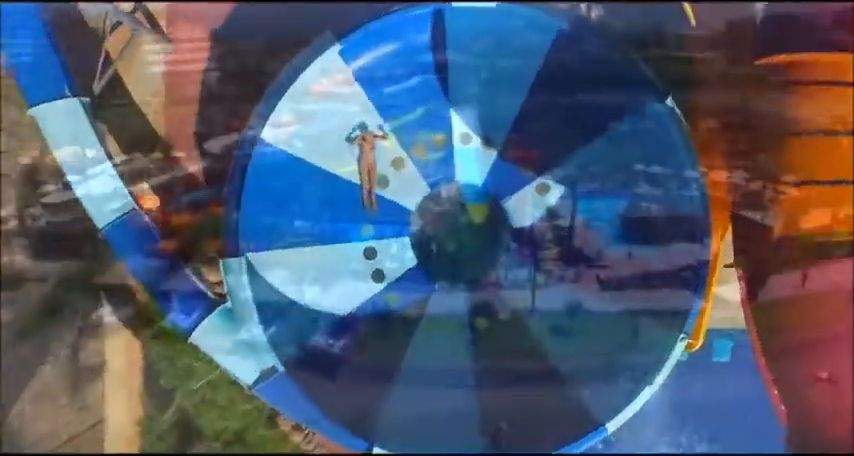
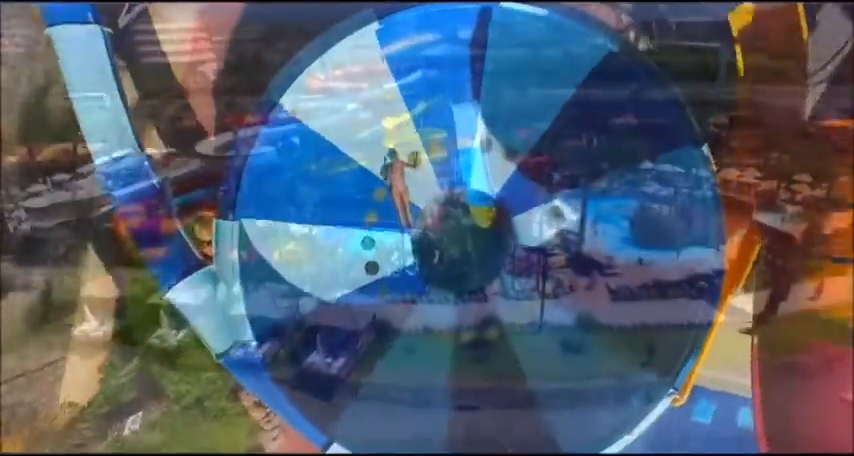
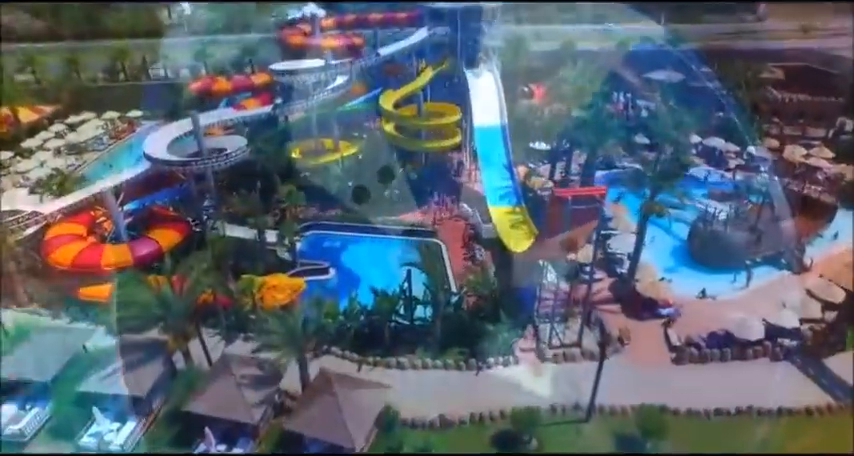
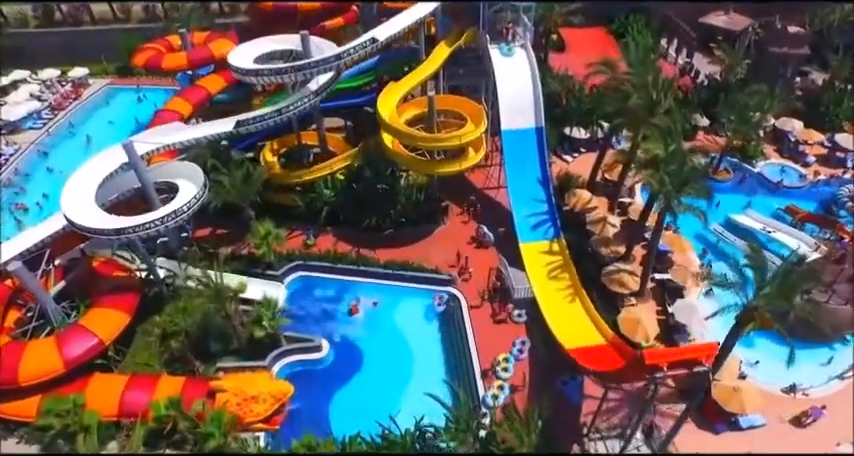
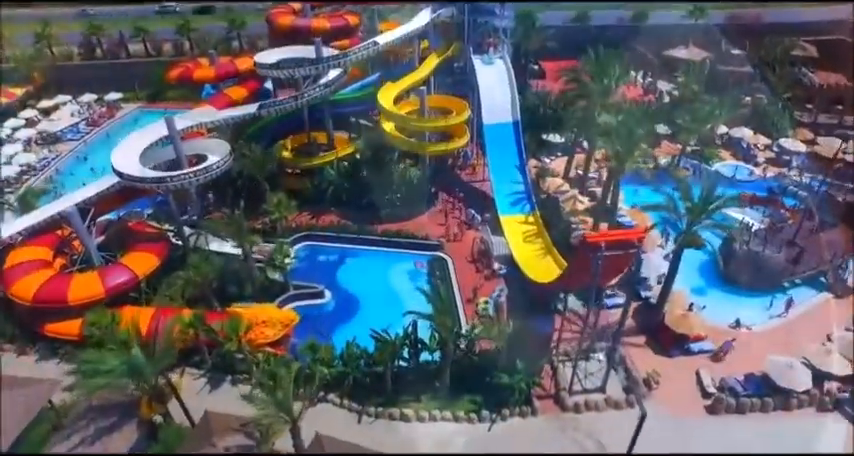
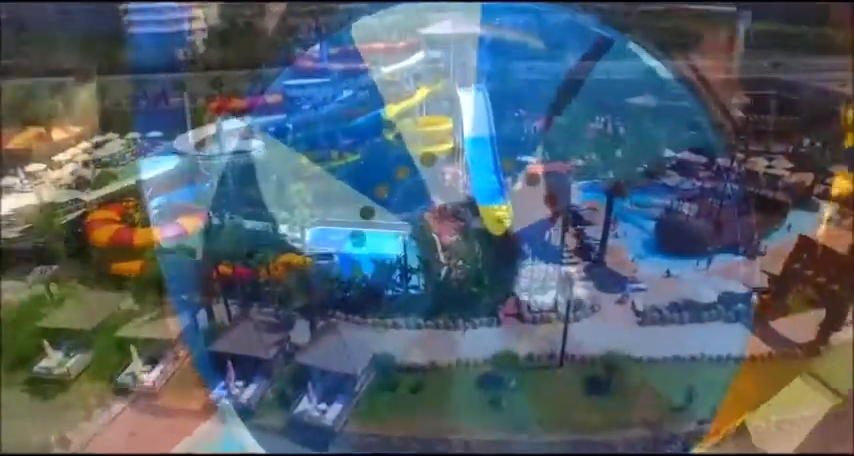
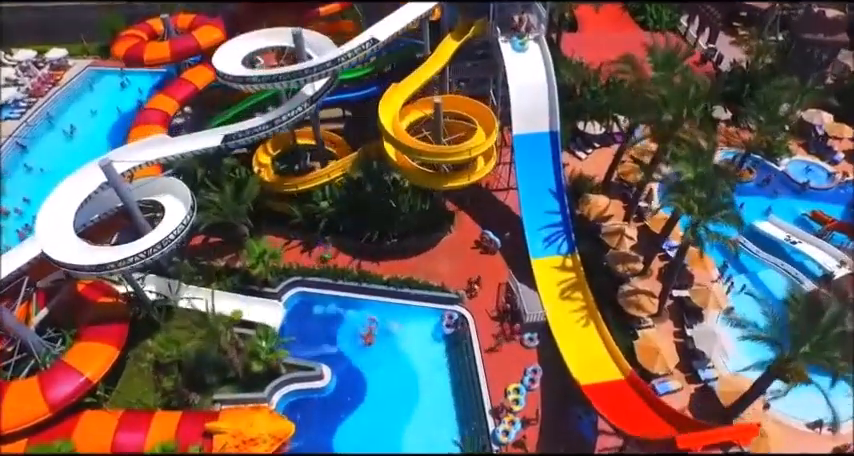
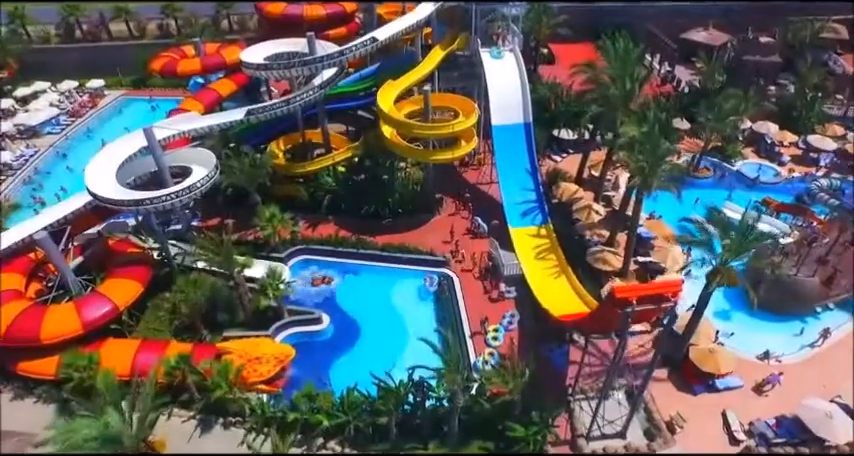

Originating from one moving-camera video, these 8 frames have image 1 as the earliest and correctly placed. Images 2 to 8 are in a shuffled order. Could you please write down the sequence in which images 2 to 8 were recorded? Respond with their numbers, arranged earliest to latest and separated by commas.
2, 6, 3, 5, 8, 4, 7
